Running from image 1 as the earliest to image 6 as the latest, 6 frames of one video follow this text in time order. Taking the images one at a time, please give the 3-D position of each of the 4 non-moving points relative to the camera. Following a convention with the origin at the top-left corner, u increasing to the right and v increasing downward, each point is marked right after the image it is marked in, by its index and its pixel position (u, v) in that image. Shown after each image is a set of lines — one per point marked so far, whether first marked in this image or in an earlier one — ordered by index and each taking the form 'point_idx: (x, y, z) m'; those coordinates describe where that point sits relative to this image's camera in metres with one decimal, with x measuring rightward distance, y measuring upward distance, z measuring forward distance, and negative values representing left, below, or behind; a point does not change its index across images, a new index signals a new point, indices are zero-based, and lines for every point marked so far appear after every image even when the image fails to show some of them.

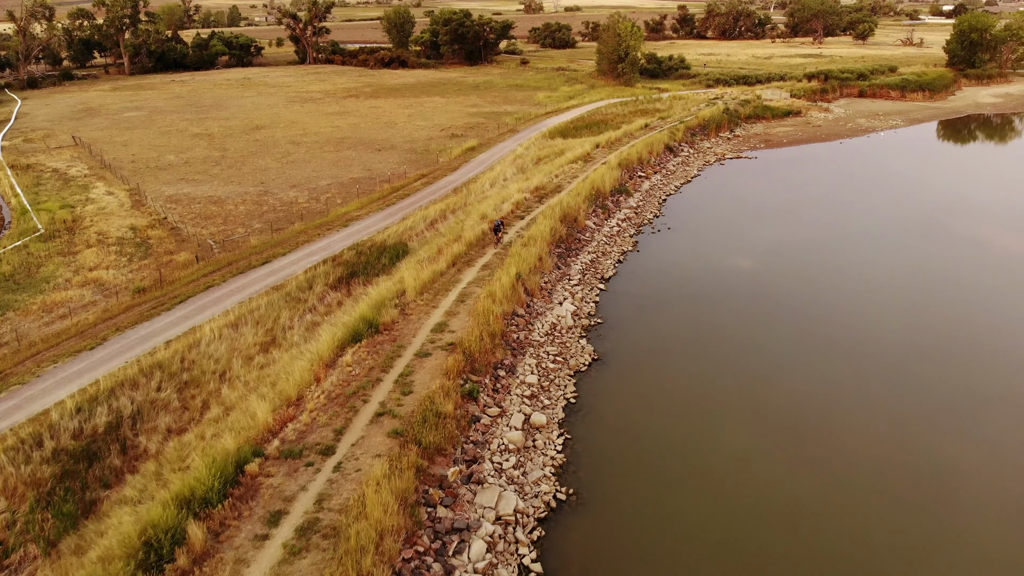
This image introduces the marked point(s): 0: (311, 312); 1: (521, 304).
0: (-4.0, -0.5, +17.6) m
1: (+0.2, -0.3, +17.0) m
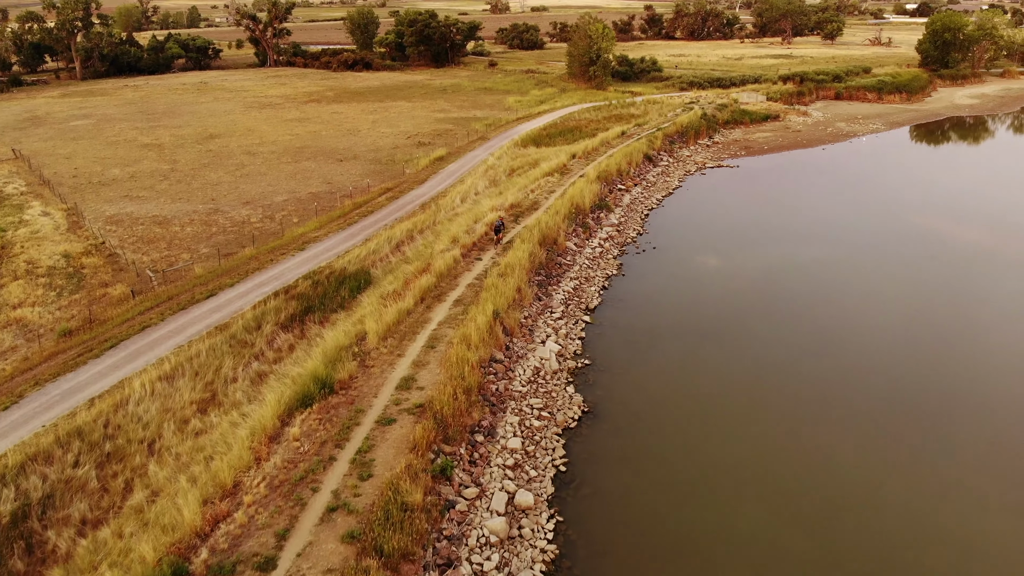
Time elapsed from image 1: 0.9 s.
0: (-4.4, -1.3, +15.5) m
1: (-0.2, -1.0, +15.0) m
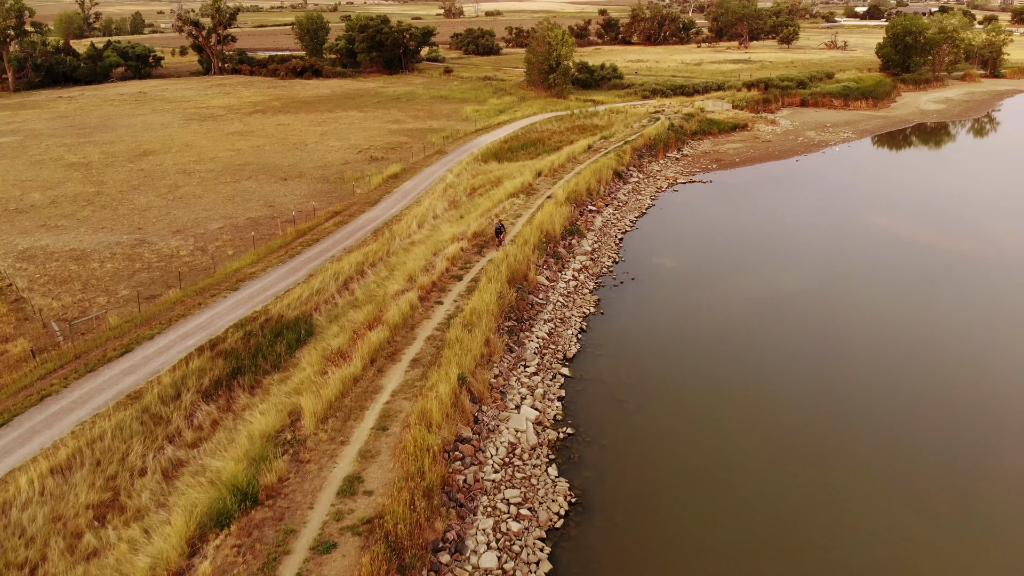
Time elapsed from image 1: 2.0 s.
0: (-4.9, -2.2, +12.8) m
1: (-0.6, -1.9, +12.5) m
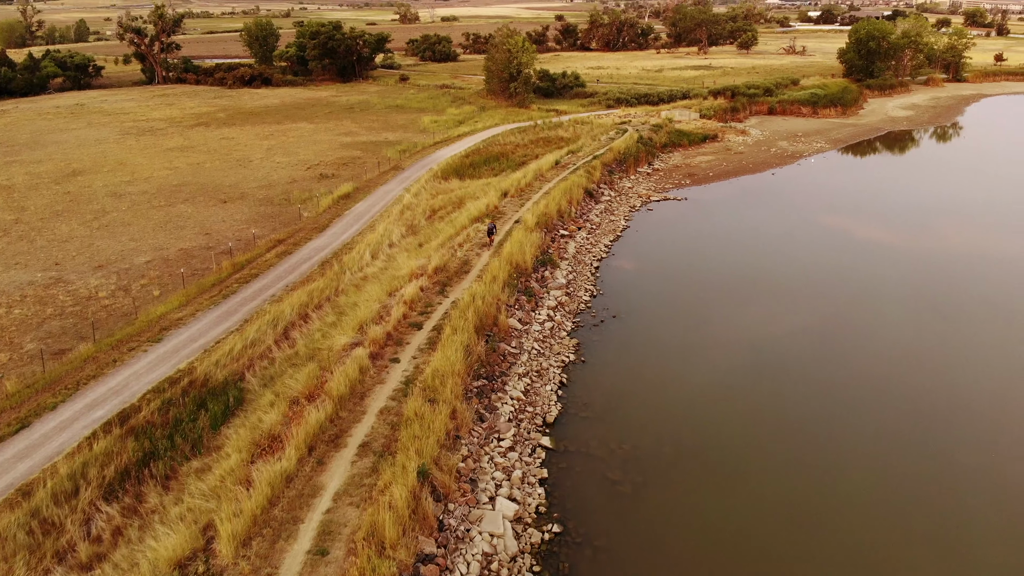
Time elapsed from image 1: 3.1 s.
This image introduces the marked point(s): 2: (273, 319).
0: (-5.2, -3.2, +10.2) m
1: (-0.9, -2.8, +10.1) m
2: (-4.8, -0.6, +17.7) m
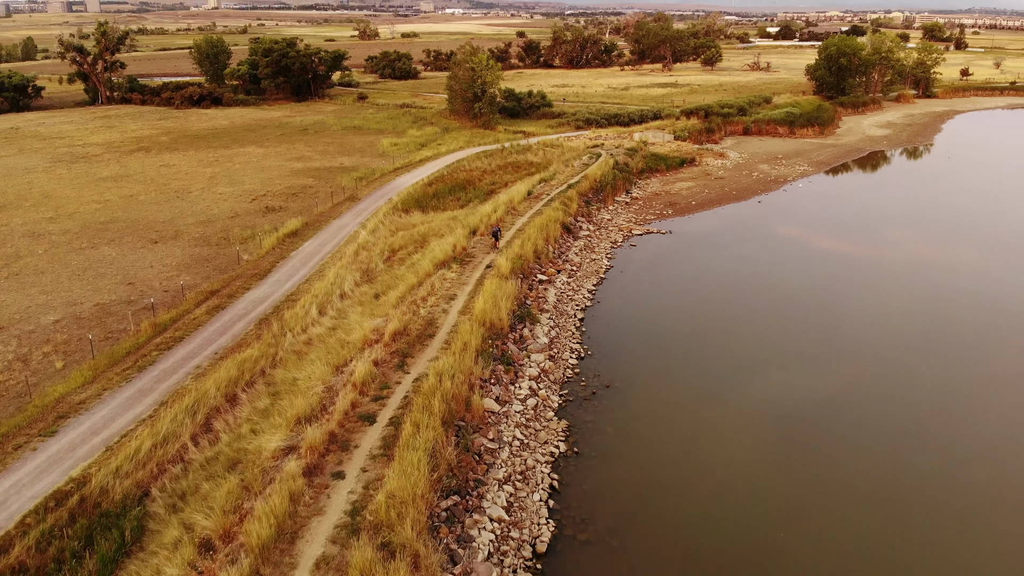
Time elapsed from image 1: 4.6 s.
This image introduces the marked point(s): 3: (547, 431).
0: (-5.3, -4.3, +6.9) m
1: (-1.0, -3.8, +7.0) m
2: (-5.2, -1.9, +14.5) m
3: (+0.5, -2.3, +14.1) m
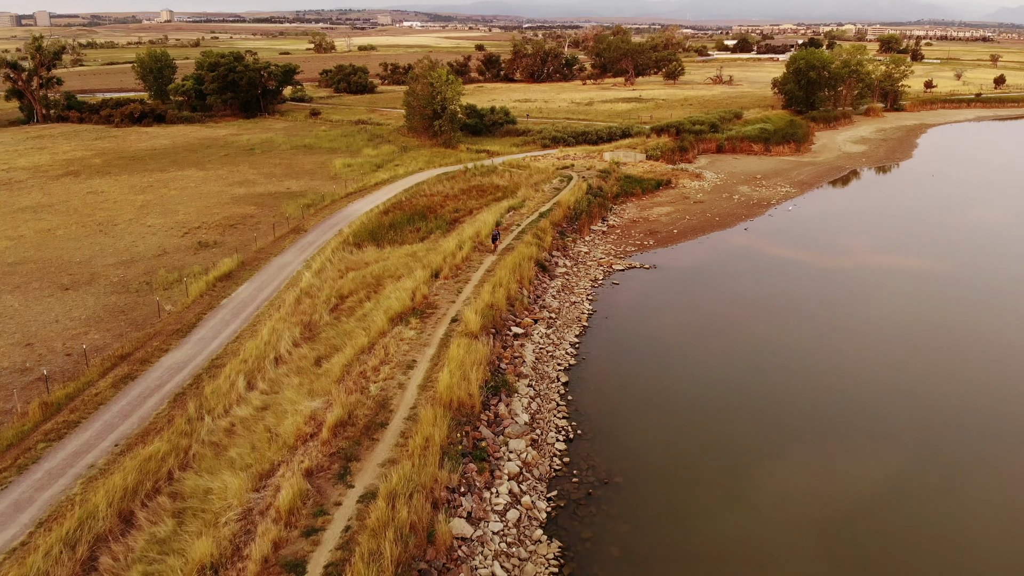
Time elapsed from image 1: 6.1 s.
0: (-5.2, -5.4, +3.5) m
1: (-1.0, -4.8, +3.7) m
2: (-5.5, -3.1, +11.1) m
3: (+0.2, -3.4, +10.9) m
